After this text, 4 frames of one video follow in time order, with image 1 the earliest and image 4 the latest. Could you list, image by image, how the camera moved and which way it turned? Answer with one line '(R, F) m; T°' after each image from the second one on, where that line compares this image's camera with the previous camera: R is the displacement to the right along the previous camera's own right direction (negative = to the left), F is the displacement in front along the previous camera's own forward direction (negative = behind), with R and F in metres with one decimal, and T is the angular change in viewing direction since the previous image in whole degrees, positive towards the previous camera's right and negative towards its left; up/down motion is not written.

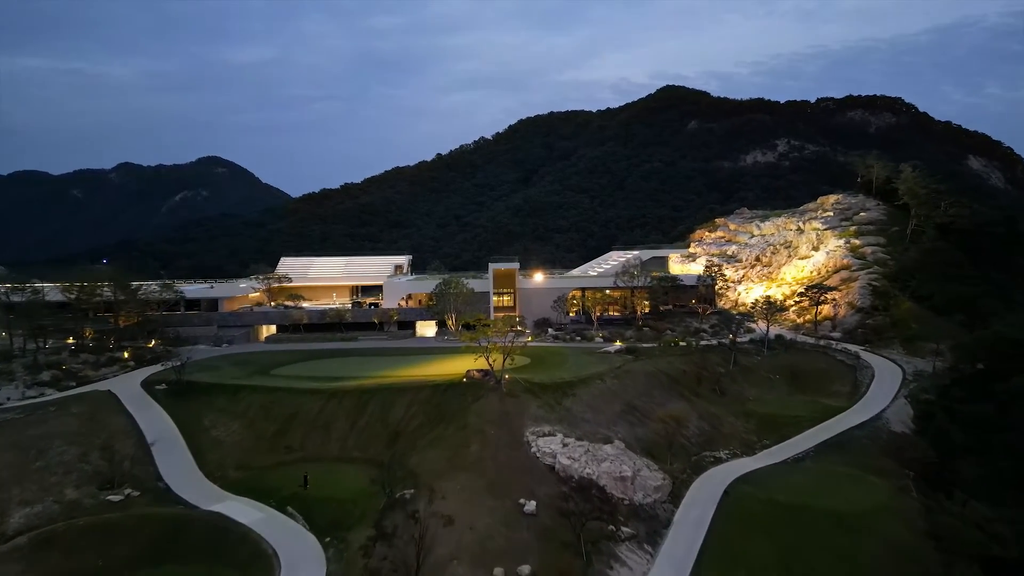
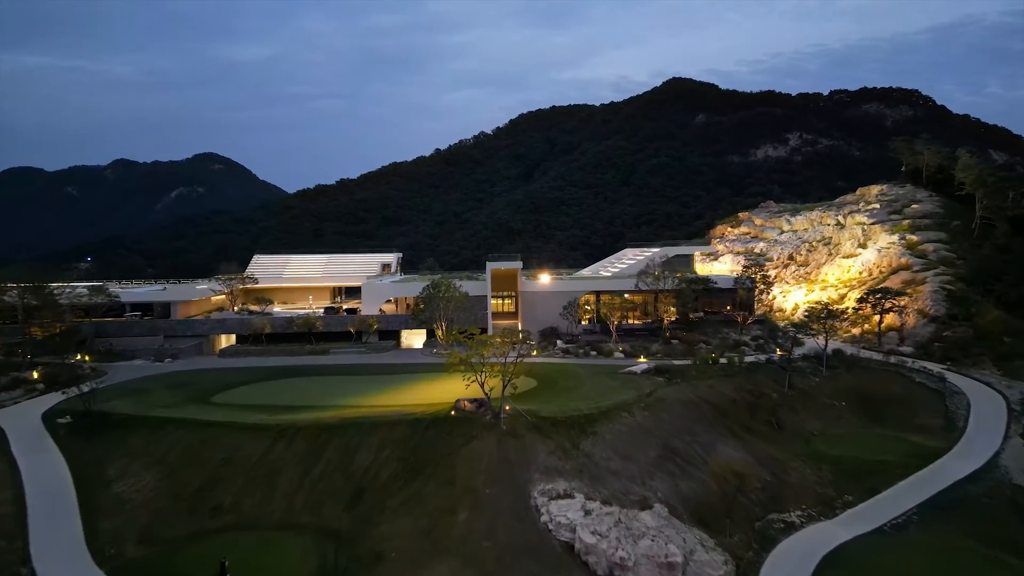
(-0.1, +7.7) m; 0°
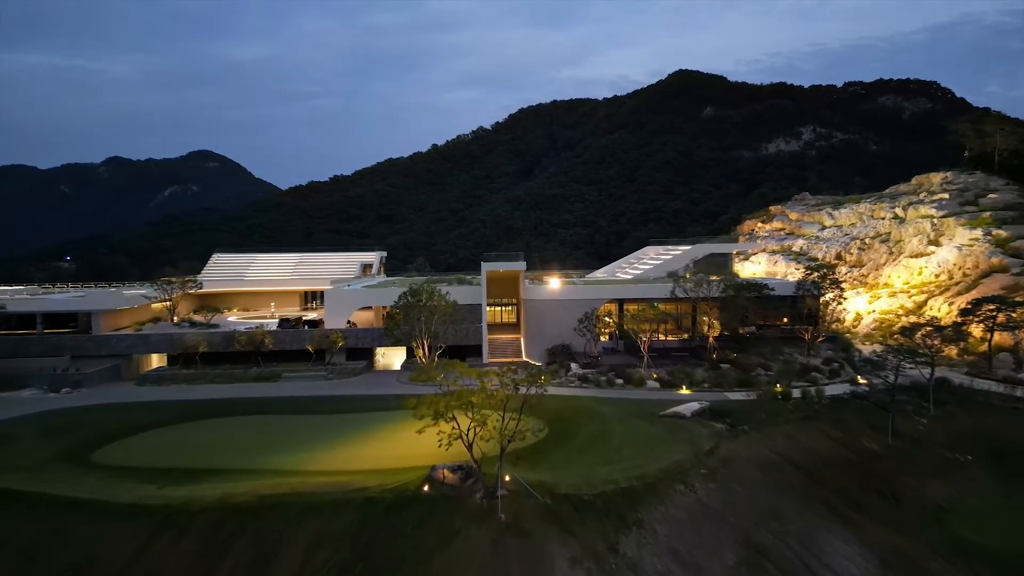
(-0.1, +8.6) m; 0°
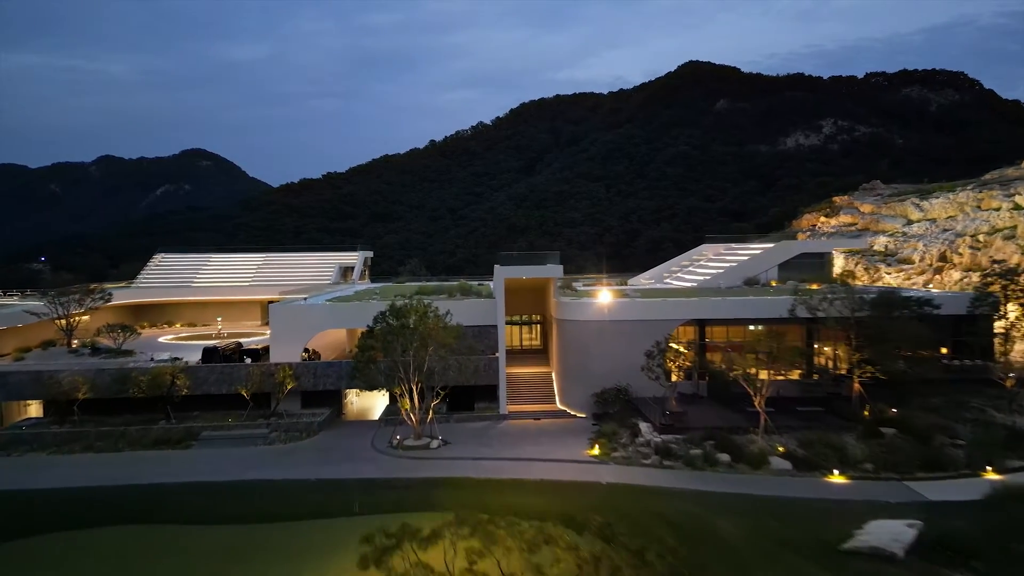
(-0.9, +10.5) m; 0°
